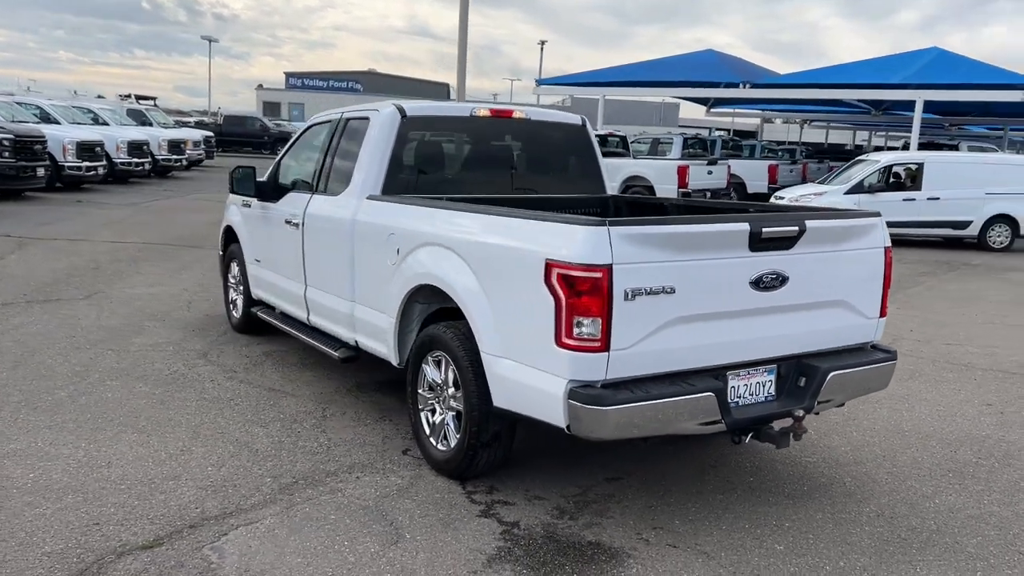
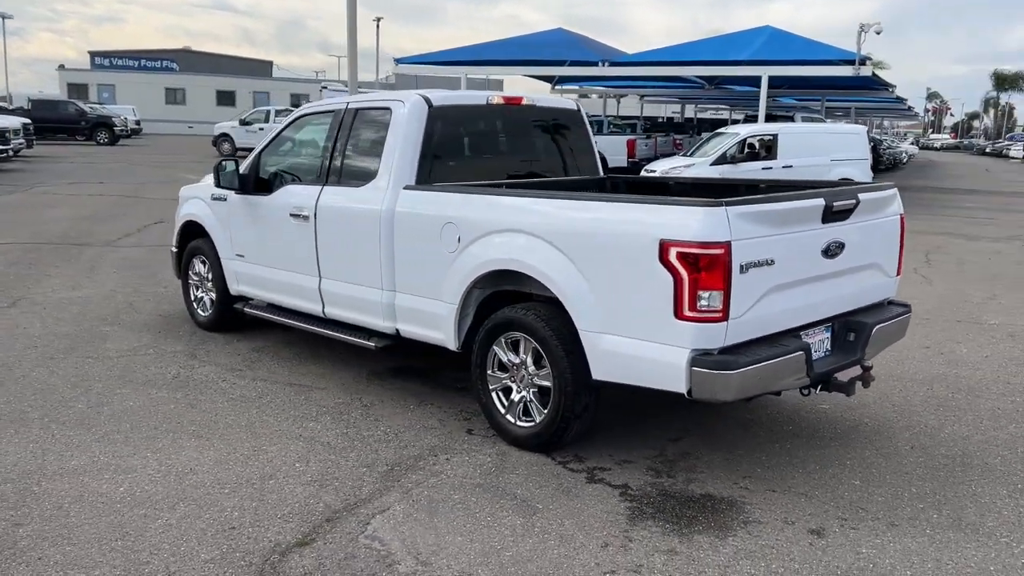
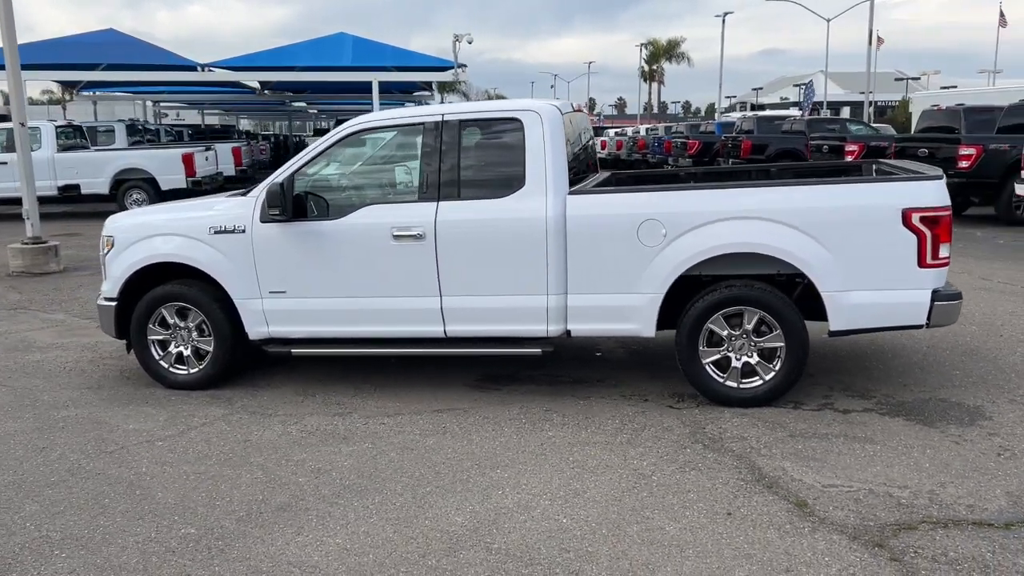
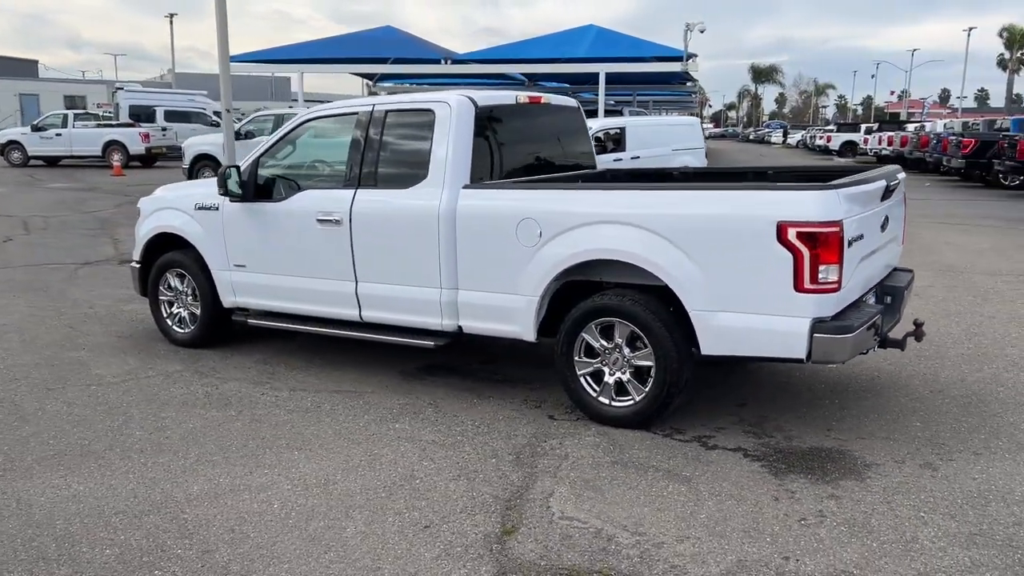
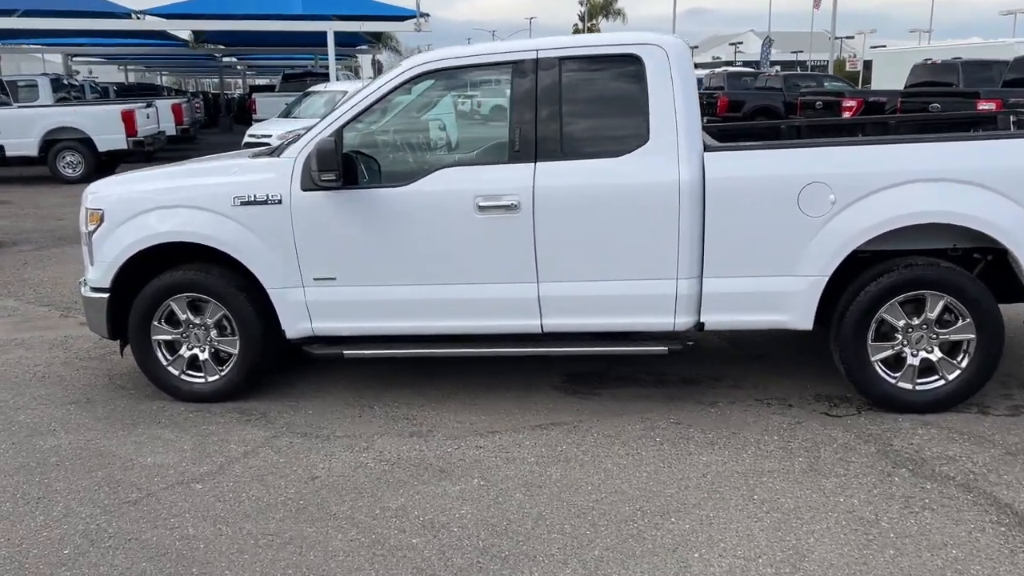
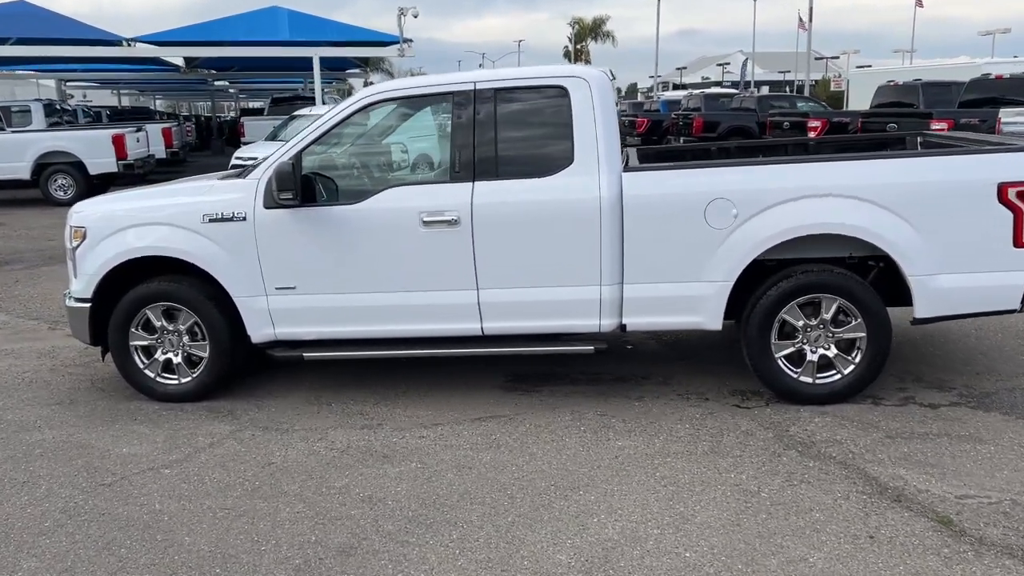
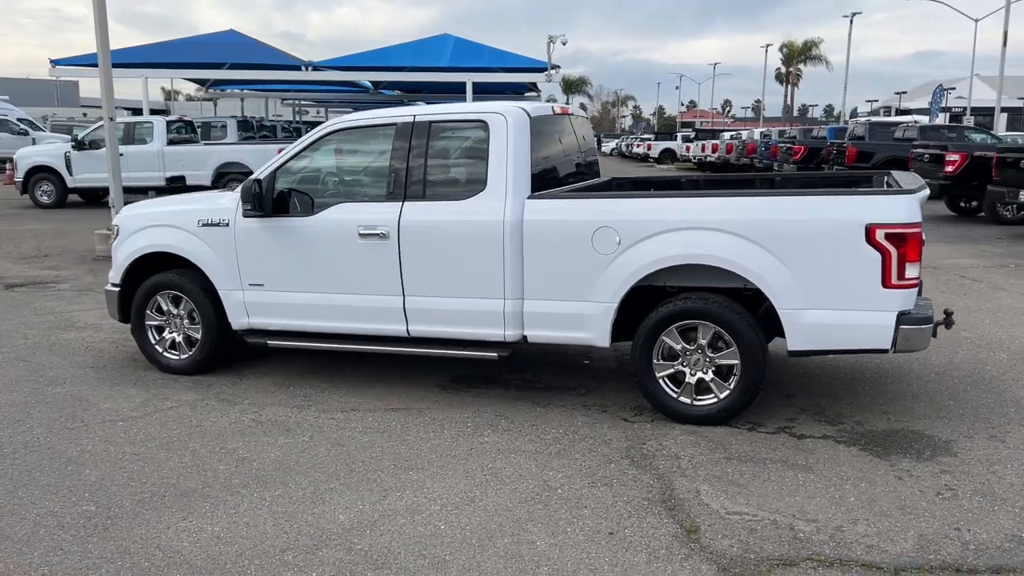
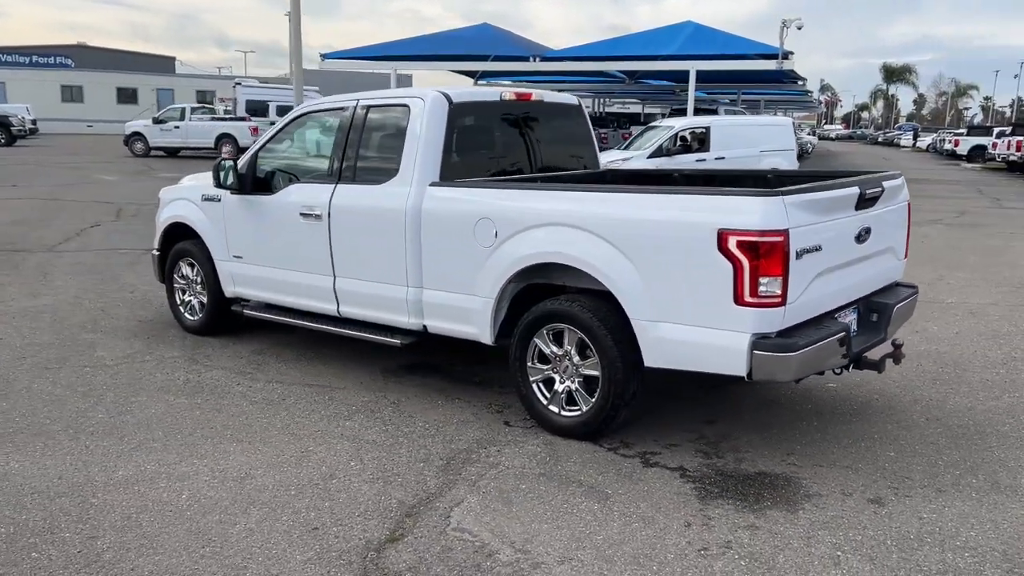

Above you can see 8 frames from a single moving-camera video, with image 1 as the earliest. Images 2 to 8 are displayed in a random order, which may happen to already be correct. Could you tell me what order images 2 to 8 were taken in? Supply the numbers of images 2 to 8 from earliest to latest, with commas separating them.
2, 8, 4, 7, 3, 6, 5
